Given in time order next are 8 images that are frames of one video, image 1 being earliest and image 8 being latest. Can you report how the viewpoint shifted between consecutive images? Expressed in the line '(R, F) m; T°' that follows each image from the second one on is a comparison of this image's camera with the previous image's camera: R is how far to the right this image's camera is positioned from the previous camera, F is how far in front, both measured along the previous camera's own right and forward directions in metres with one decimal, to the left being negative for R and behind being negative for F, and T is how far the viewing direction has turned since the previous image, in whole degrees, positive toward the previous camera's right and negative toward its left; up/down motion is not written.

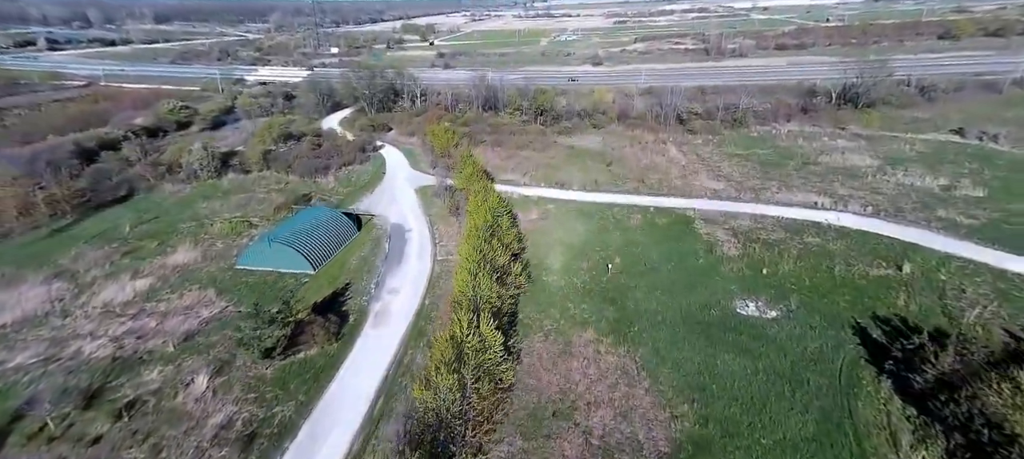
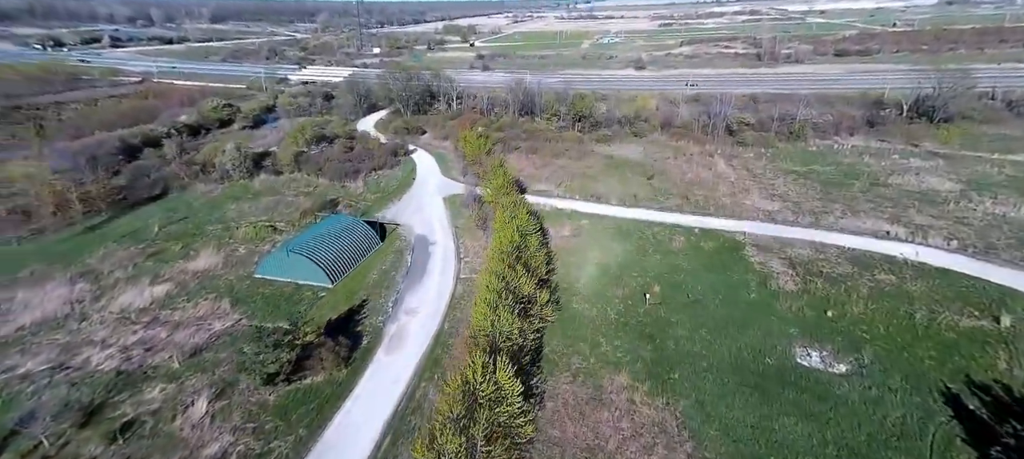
(+0.1, +1.3) m; -4°
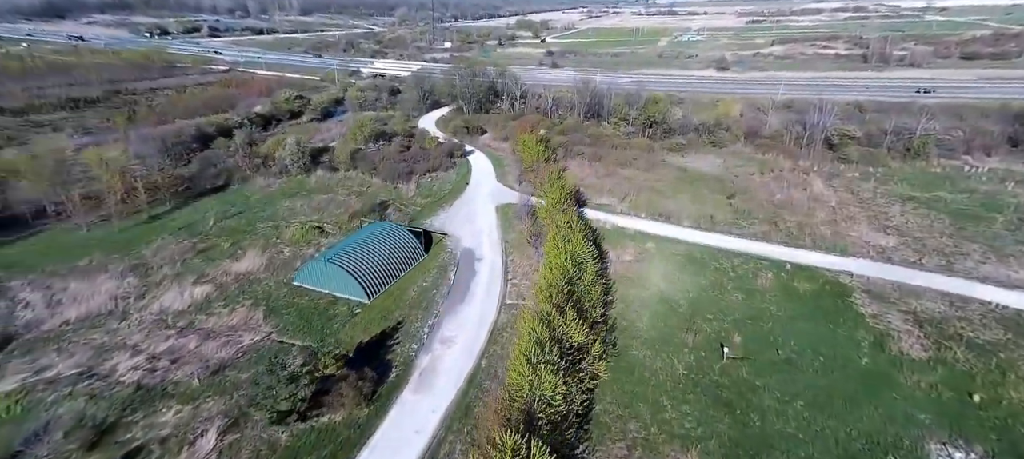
(+0.1, +1.9) m; -7°
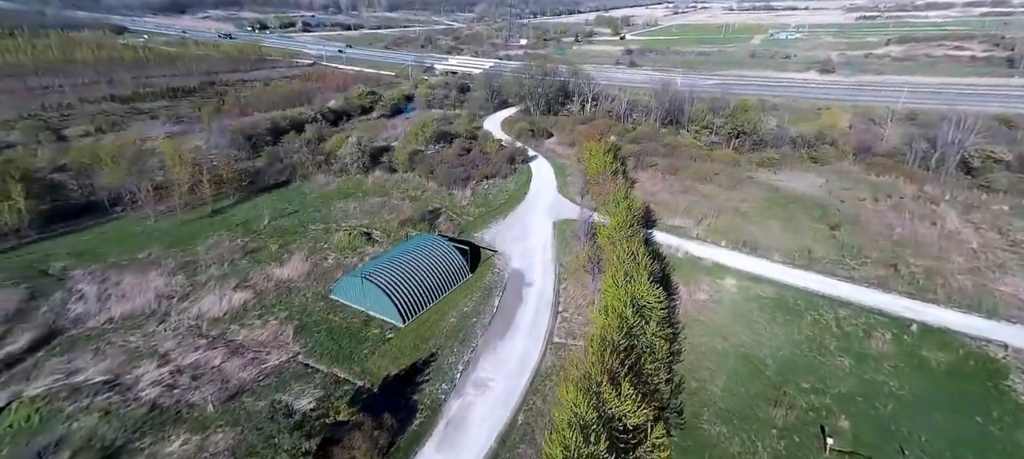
(+0.2, +1.9) m; -8°
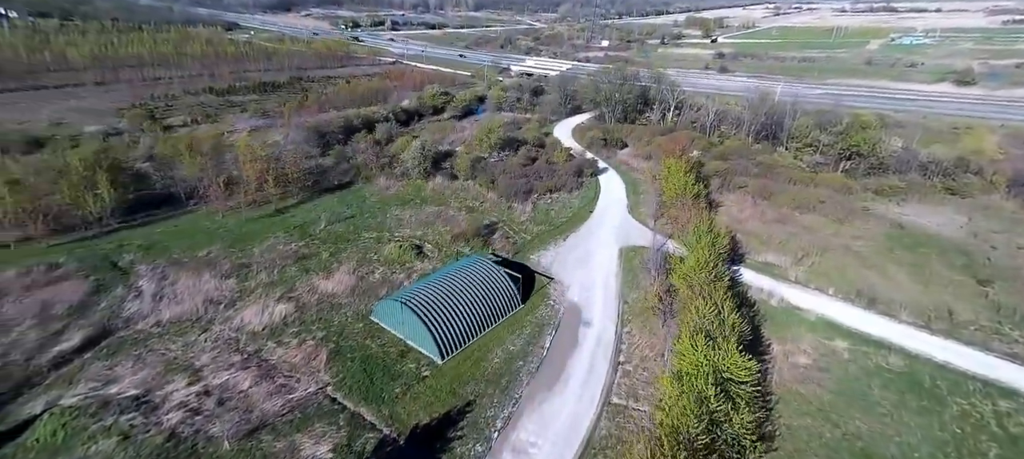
(+0.1, +1.8) m; -8°
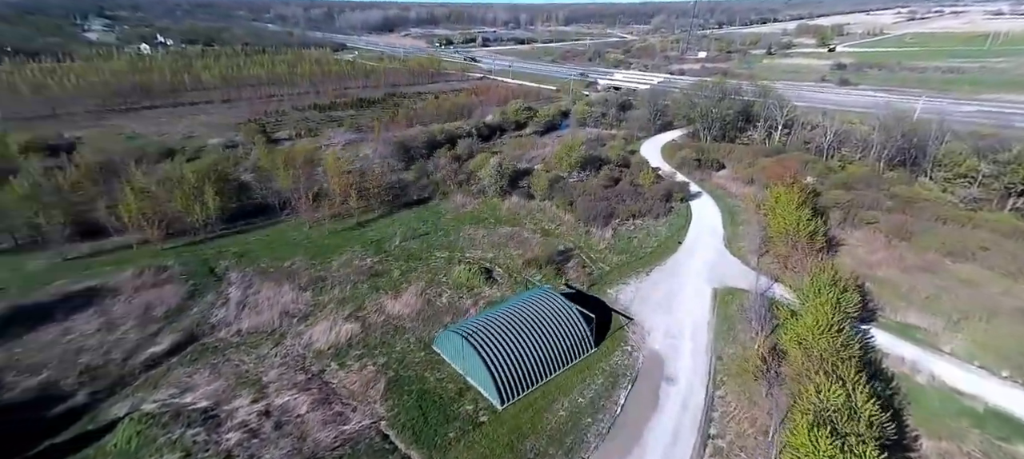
(+0.1, +1.2) m; -10°
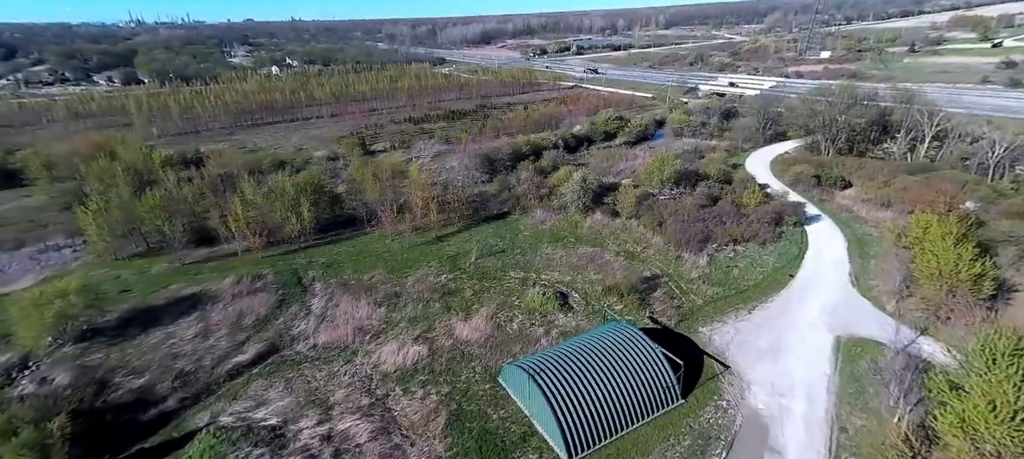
(+0.3, +1.1) m; -11°
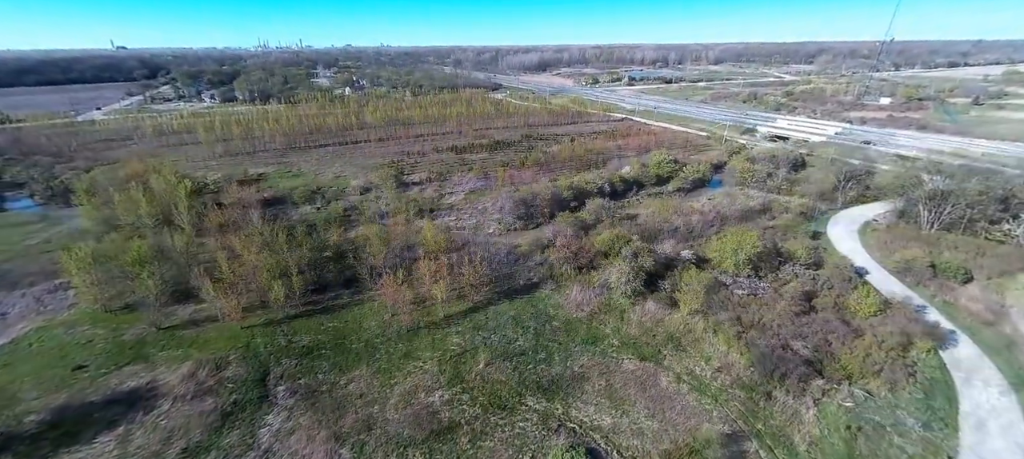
(+0.4, +4.8) m; -5°
